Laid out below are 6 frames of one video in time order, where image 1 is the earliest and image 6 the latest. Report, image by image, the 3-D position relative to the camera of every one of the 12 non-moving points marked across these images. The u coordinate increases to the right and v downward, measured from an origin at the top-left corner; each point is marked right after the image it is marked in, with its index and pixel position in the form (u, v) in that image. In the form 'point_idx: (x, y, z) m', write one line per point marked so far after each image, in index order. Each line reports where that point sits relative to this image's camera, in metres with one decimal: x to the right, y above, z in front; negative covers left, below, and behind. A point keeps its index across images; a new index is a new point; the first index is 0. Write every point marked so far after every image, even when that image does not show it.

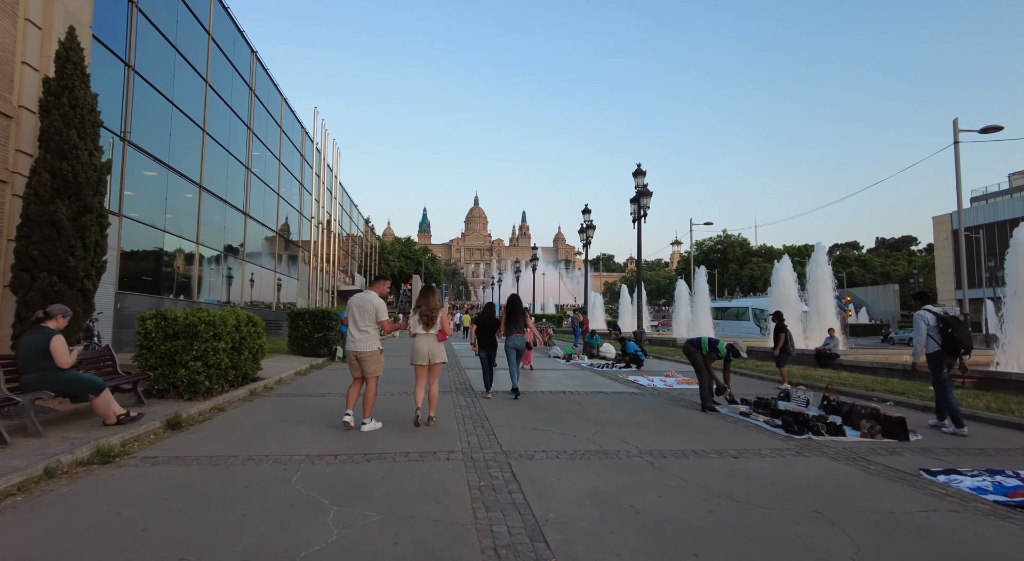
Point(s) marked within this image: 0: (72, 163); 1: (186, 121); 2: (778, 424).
0: (-7.3, +1.9, +8.7) m
1: (-12.4, +6.1, +19.6) m
2: (+3.2, -1.8, +6.4) m
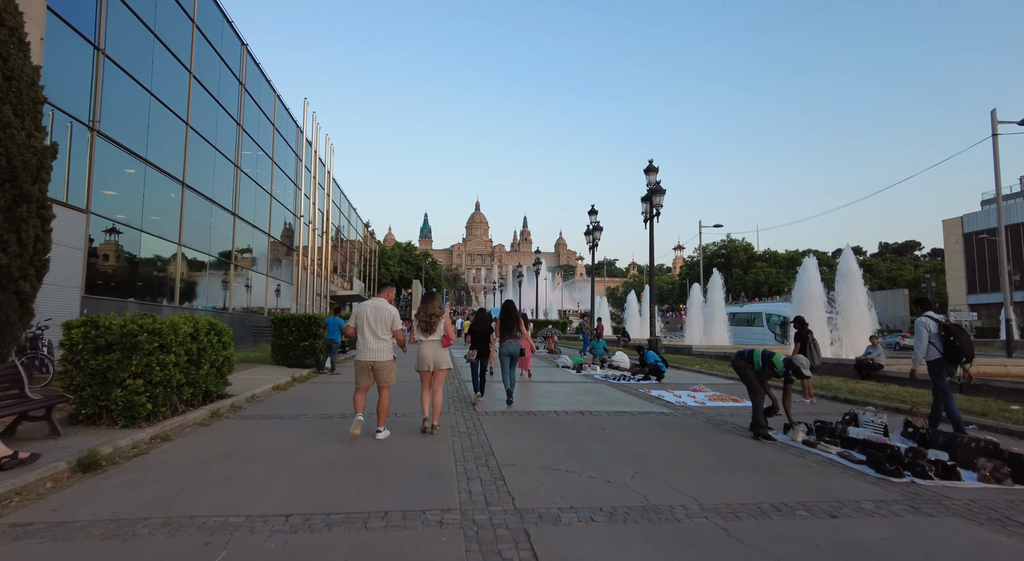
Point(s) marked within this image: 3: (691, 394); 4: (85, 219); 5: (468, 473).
0: (-7.2, +1.9, +7.4) m
1: (-12.2, +6.0, +18.4) m
2: (+3.4, -1.7, +5.0) m
3: (+3.4, -2.2, +10.0) m
4: (-11.7, +1.6, +14.5) m
5: (-0.4, -1.7, +4.7) m
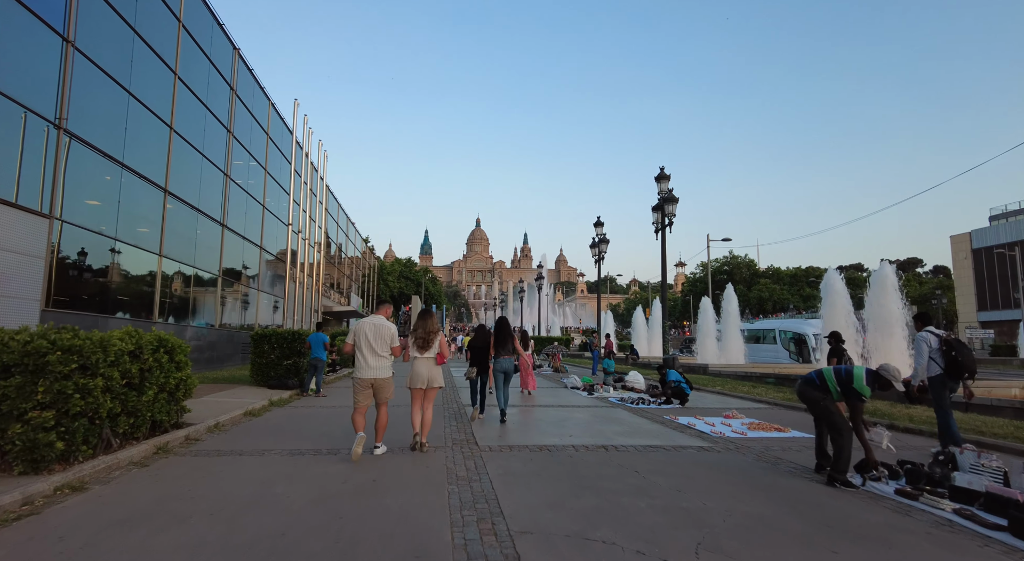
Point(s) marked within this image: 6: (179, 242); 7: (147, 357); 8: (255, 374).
0: (-7.0, +1.9, +6.2) m
1: (-12.1, +5.5, +17.4) m
2: (+3.5, -1.7, +3.8) m
3: (+3.5, -2.3, +8.7) m
4: (-11.5, +1.3, +13.3) m
5: (-0.3, -1.7, +3.4) m
6: (-12.6, +1.5, +19.8) m
7: (-4.1, -0.9, +5.9) m
8: (-6.1, -2.2, +12.4) m
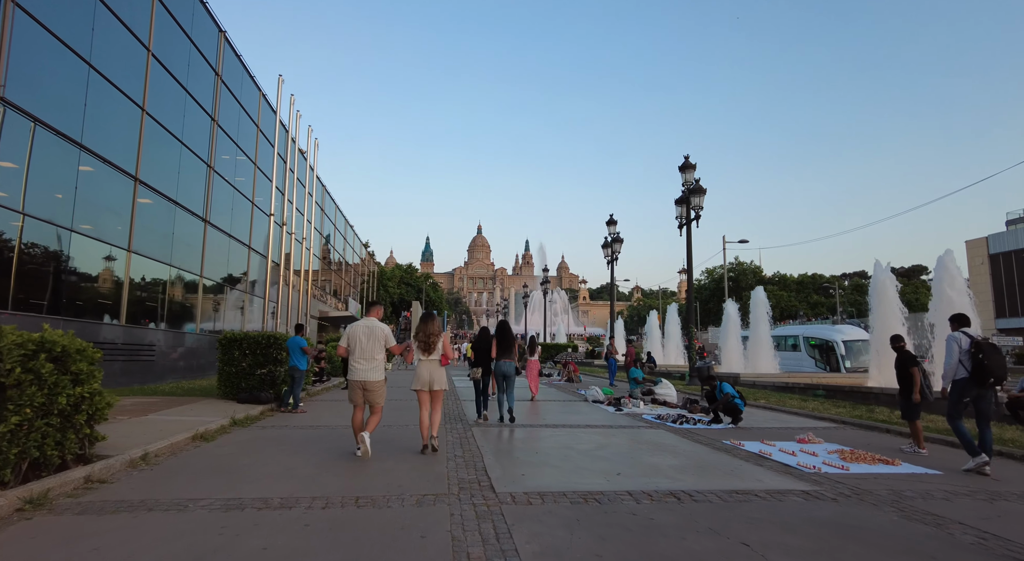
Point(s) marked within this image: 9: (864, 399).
0: (-6.8, +2.0, +4.4) m
1: (-11.8, +5.6, +15.6) m
2: (+3.7, -1.5, +1.9) m
3: (+3.8, -2.2, +6.8) m
4: (-11.2, +1.4, +11.5) m
5: (0.0, -1.5, +1.5) m
6: (-12.3, +1.5, +18.0) m
7: (-3.8, -0.7, +4.0) m
8: (-5.8, -2.1, +10.6) m
9: (+8.0, -2.7, +11.9) m
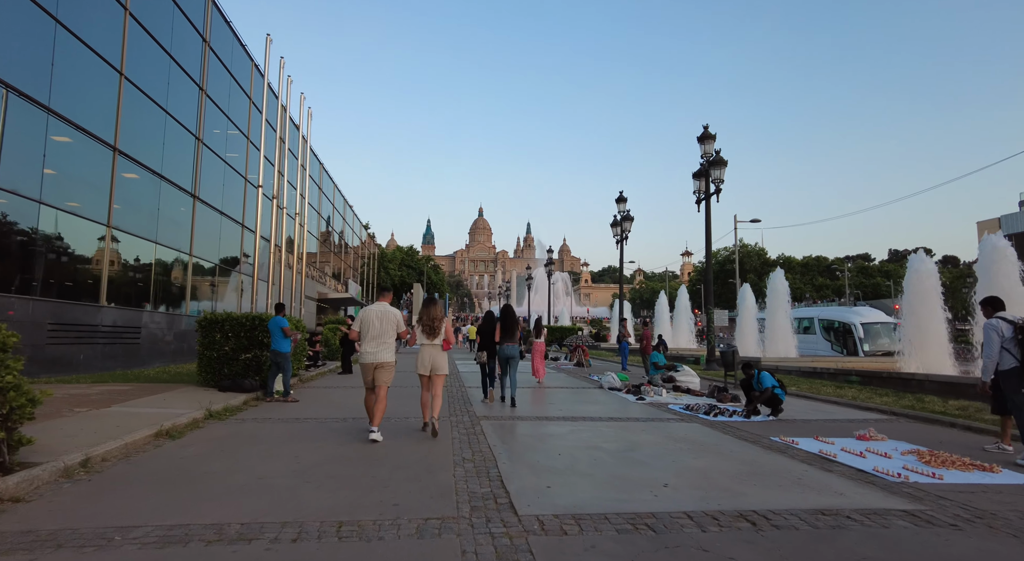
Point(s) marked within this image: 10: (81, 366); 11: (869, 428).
0: (-6.6, +2.3, +3.3) m
1: (-11.6, +6.2, +14.4) m
2: (+3.9, -1.4, +0.8) m
3: (+4.0, -1.9, +5.8) m
4: (-11.0, +1.9, +10.4) m
5: (+0.2, -1.3, +0.5) m
6: (-12.0, +2.2, +16.9) m
7: (-3.6, -0.4, +3.0) m
8: (-5.6, -1.7, +9.6) m
9: (+8.2, -2.2, +10.9) m
10: (-11.7, -2.3, +14.2) m
11: (+4.8, -2.0, +7.0) m
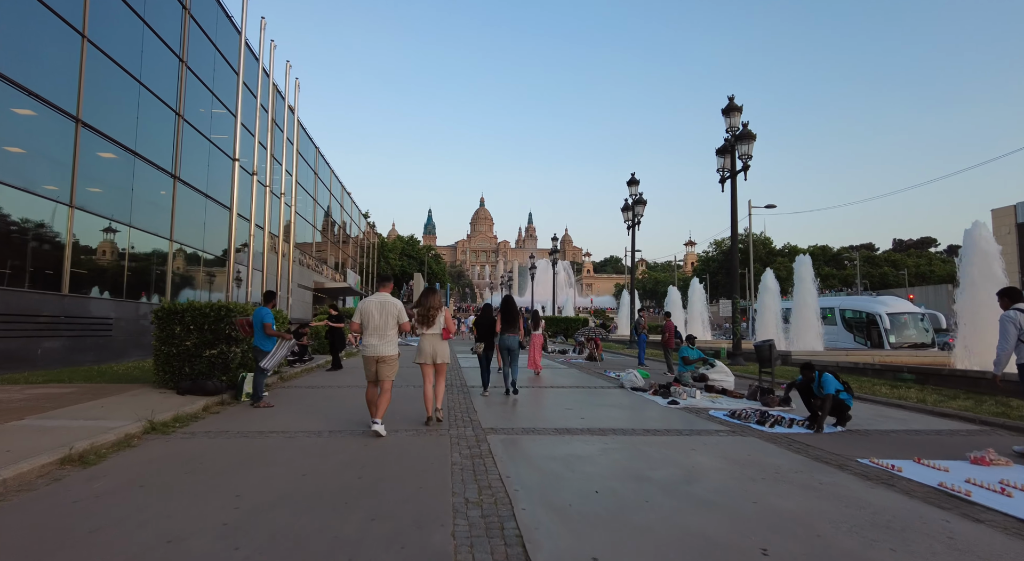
0: (-6.4, +2.4, +1.9) m
1: (-11.4, +6.5, +12.9) m
2: (+4.1, -1.3, -0.6) m
3: (+4.2, -1.7, +4.4) m
4: (-10.9, +2.2, +8.9) m
5: (+0.3, -1.2, -0.9) m
6: (-11.9, +2.5, +15.5) m
7: (-3.5, -0.3, +1.6) m
8: (-5.4, -1.4, +8.2) m
9: (+8.4, -1.9, +9.5) m
10: (-11.5, -2.0, +12.8) m
11: (+5.0, -1.8, +5.6) m
